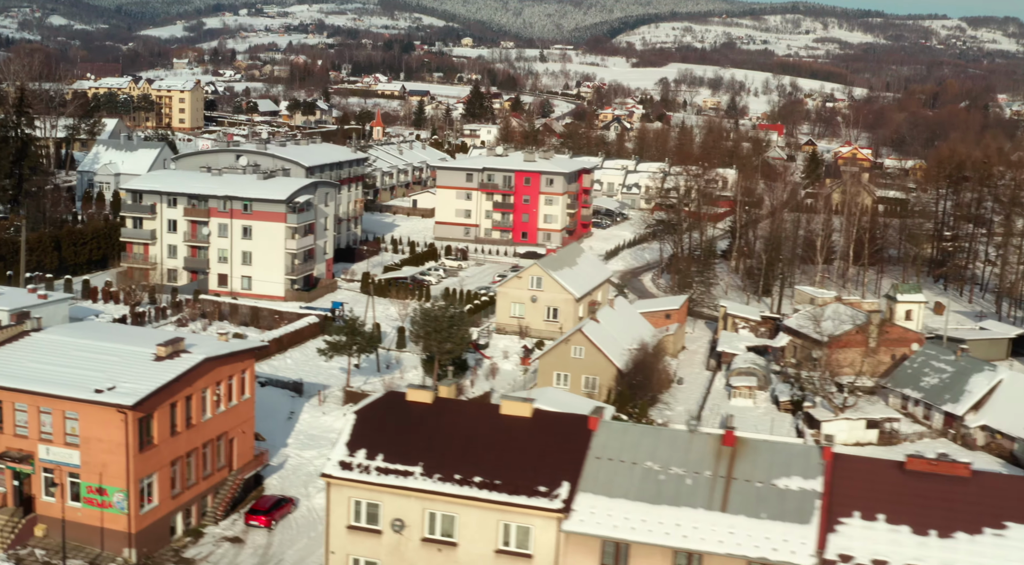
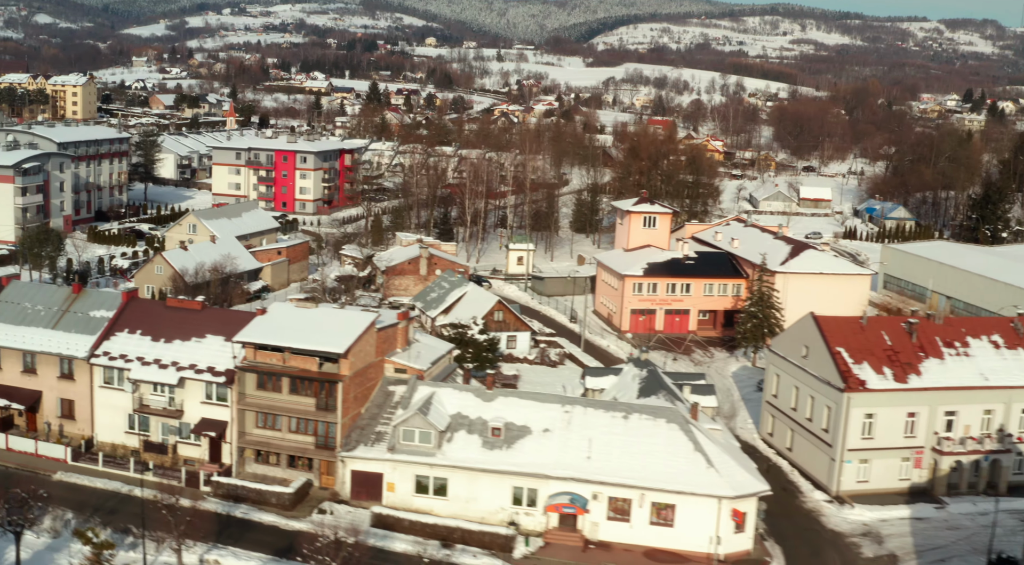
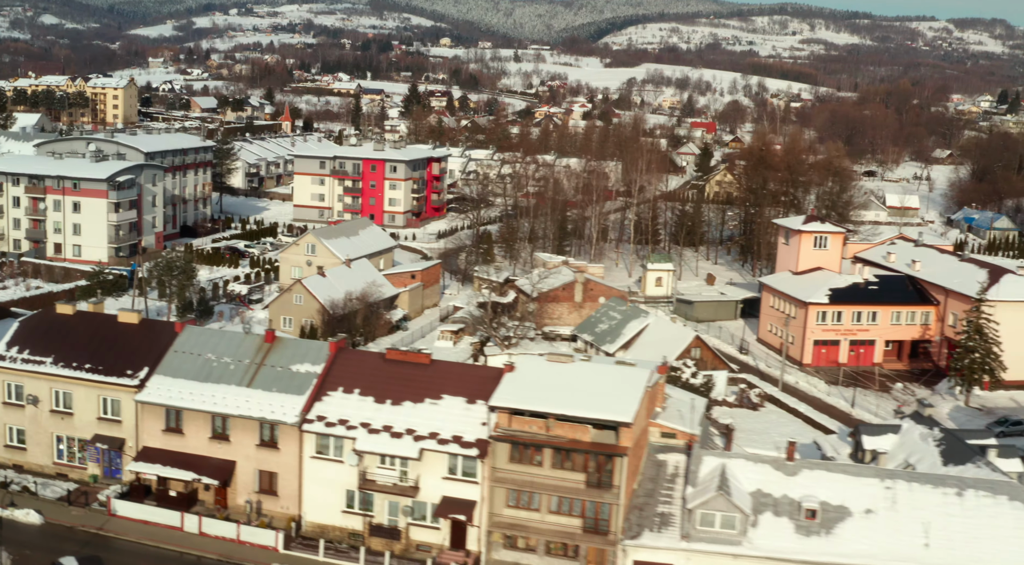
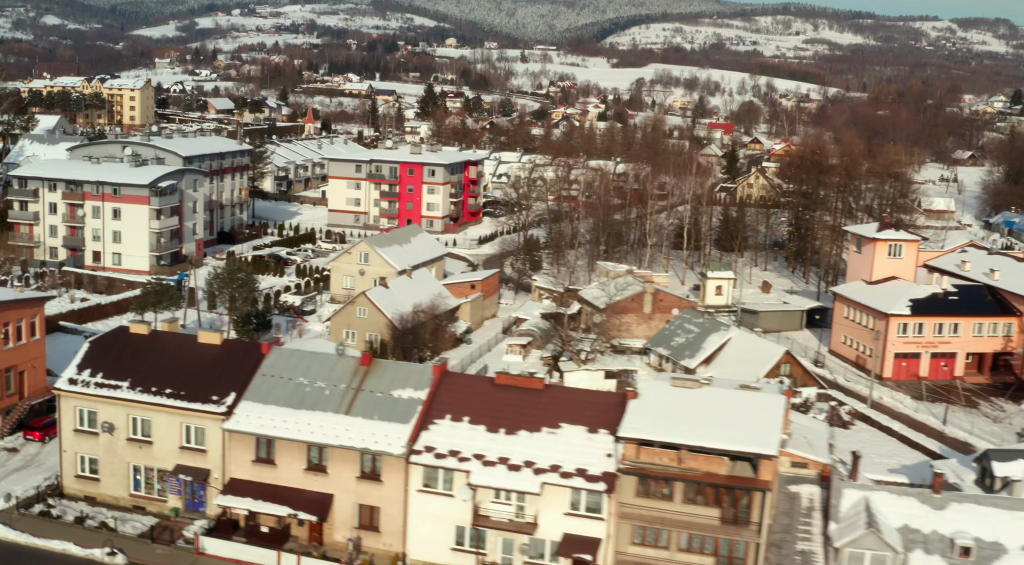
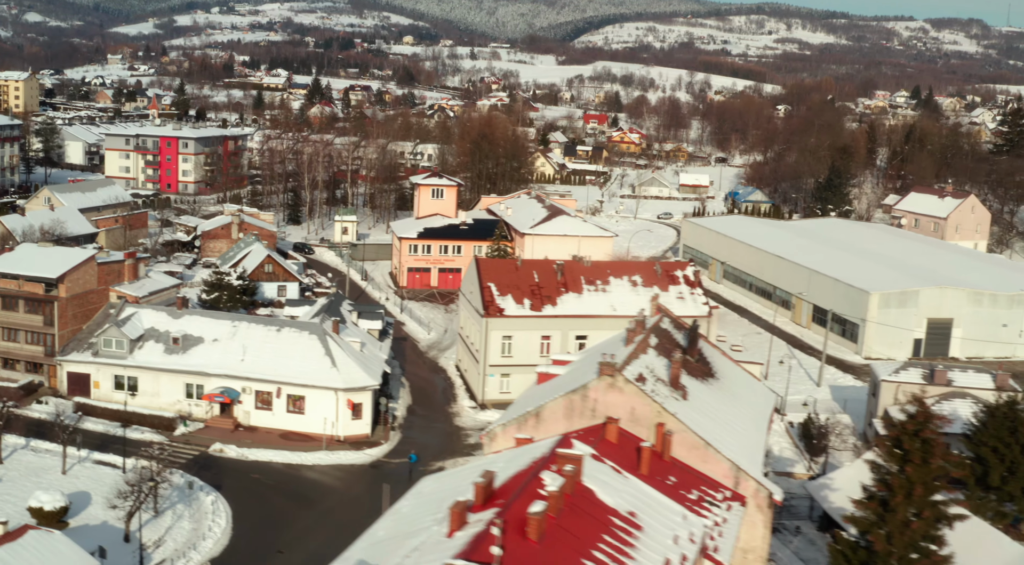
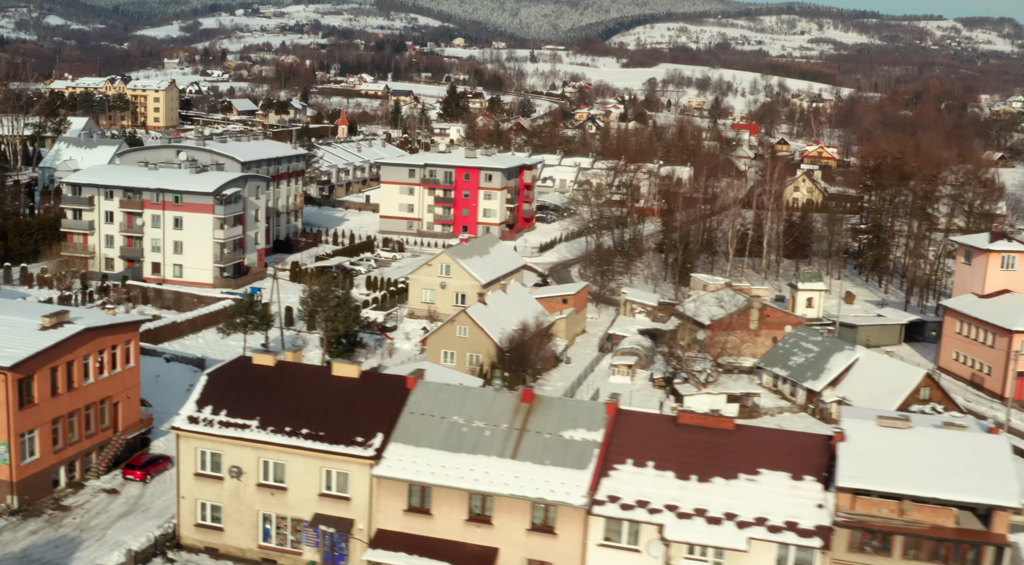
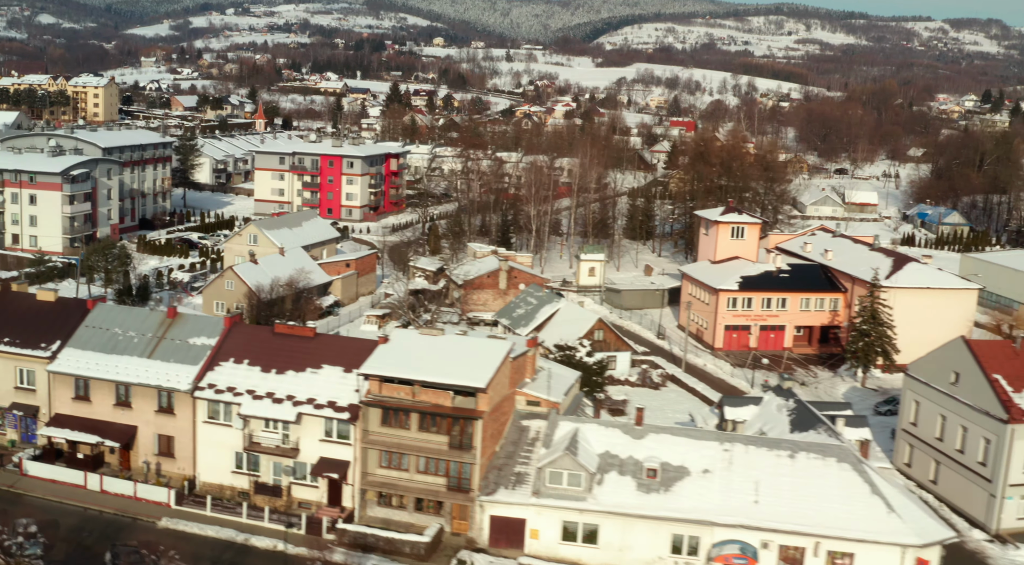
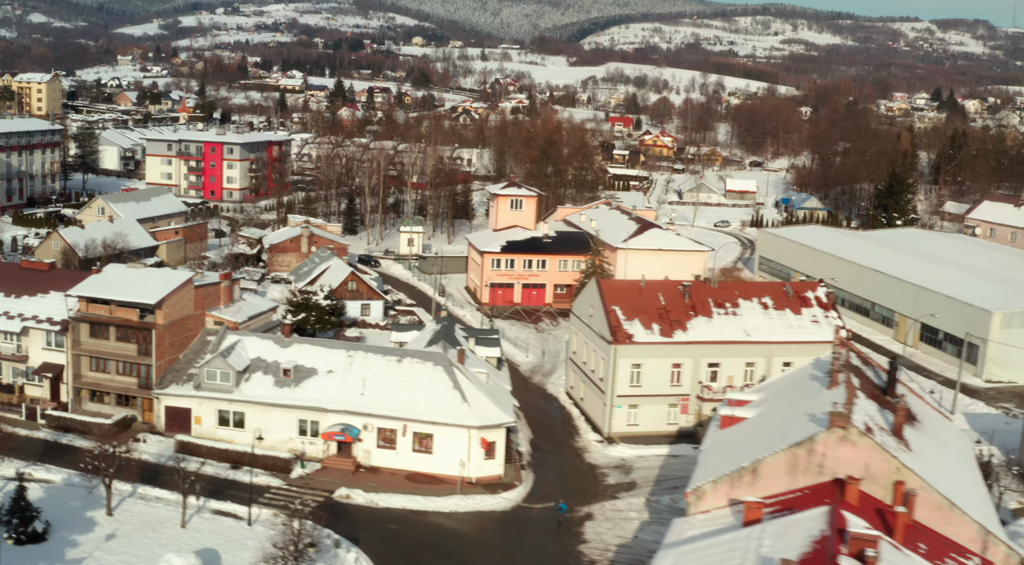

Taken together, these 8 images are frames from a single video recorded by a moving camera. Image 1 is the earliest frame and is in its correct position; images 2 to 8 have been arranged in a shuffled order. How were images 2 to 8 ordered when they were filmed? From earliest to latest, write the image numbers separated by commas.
6, 4, 3, 7, 2, 8, 5
